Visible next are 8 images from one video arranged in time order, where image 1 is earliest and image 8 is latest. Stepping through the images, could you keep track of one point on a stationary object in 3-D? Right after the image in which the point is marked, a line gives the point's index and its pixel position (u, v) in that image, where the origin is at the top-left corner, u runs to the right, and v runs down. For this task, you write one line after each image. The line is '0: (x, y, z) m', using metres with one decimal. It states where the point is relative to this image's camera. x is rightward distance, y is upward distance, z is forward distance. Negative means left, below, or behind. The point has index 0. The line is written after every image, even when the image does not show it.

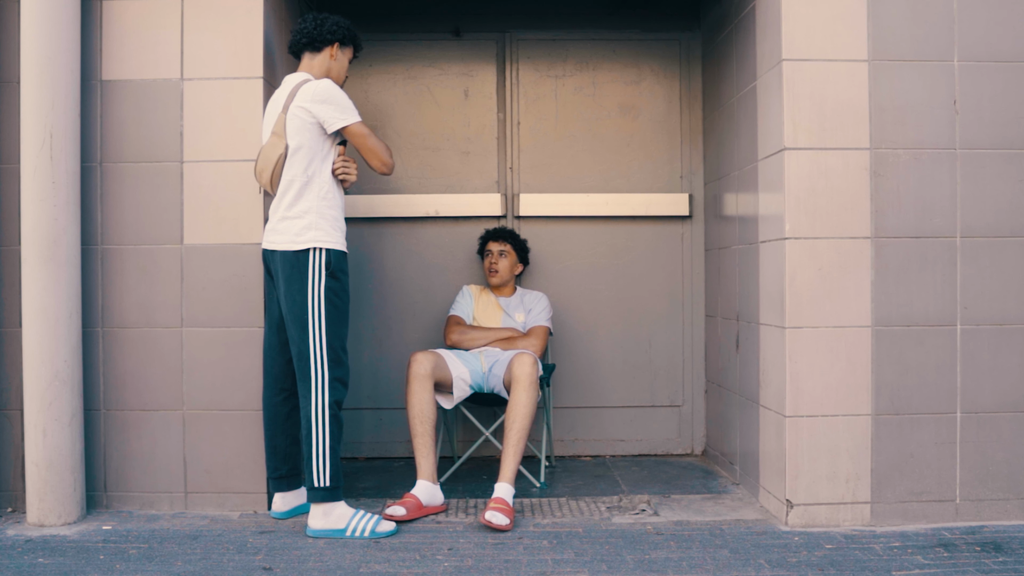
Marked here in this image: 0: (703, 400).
0: (+1.0, -0.6, +4.1) m
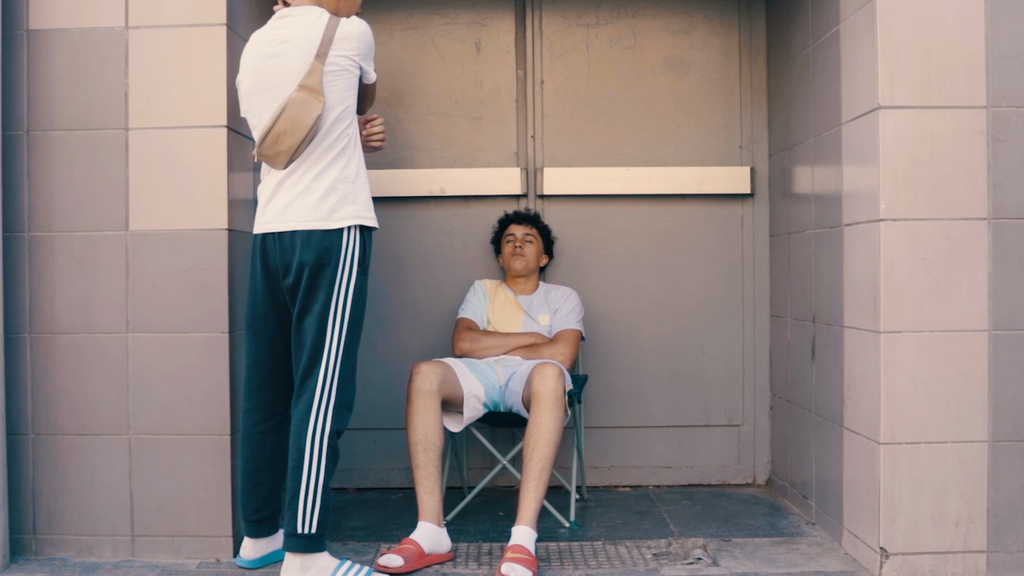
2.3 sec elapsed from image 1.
0: (+1.1, -0.6, +3.4) m
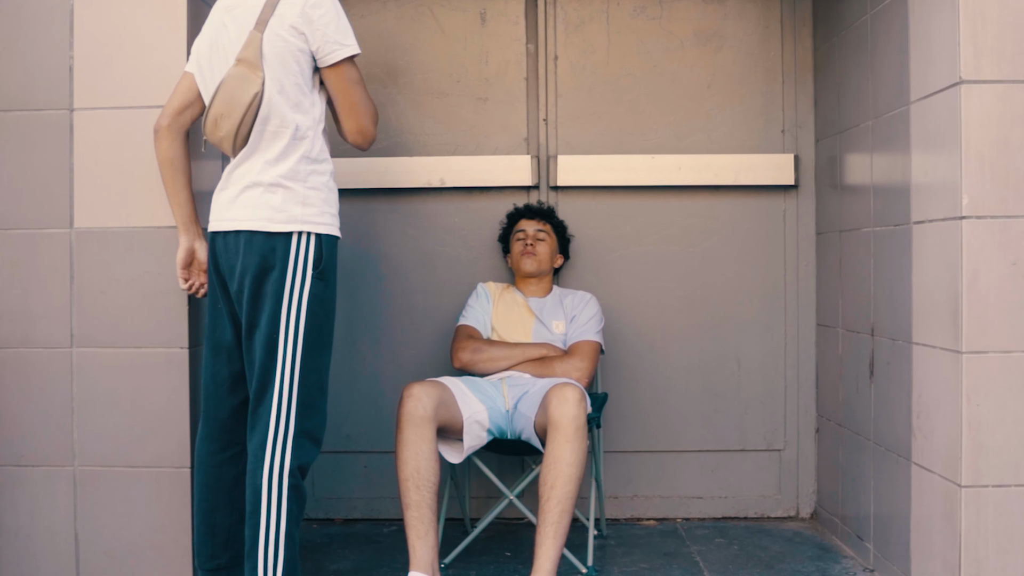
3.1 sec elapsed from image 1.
0: (+1.1, -0.6, +3.0) m
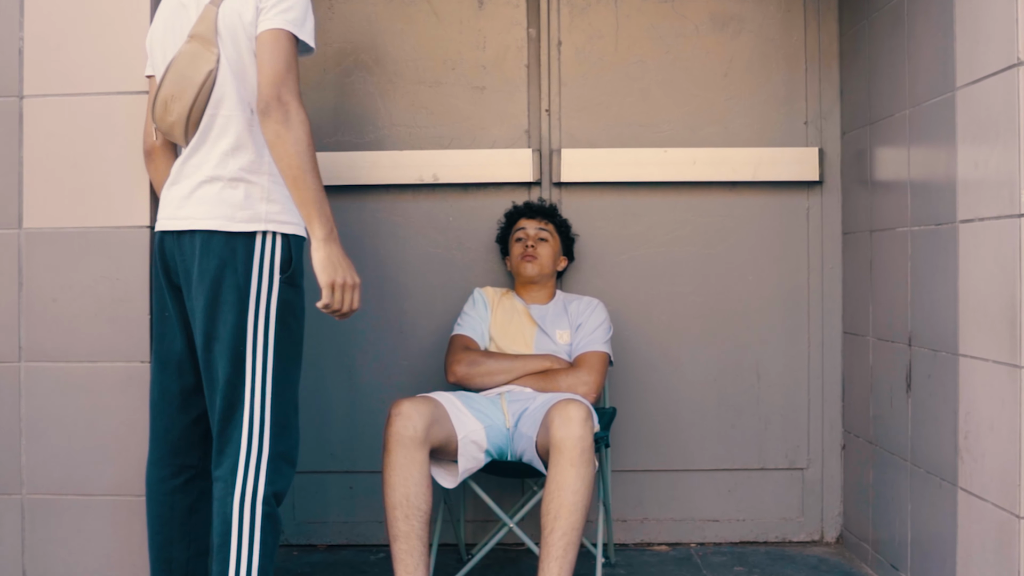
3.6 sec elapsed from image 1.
0: (+1.1, -0.6, +2.7) m
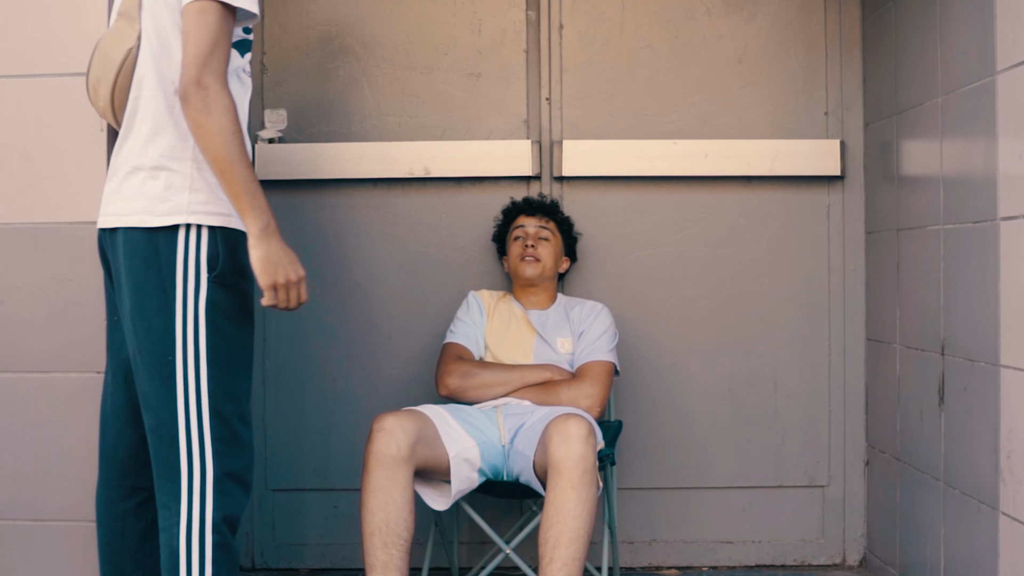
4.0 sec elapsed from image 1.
0: (+1.1, -0.6, +2.5) m
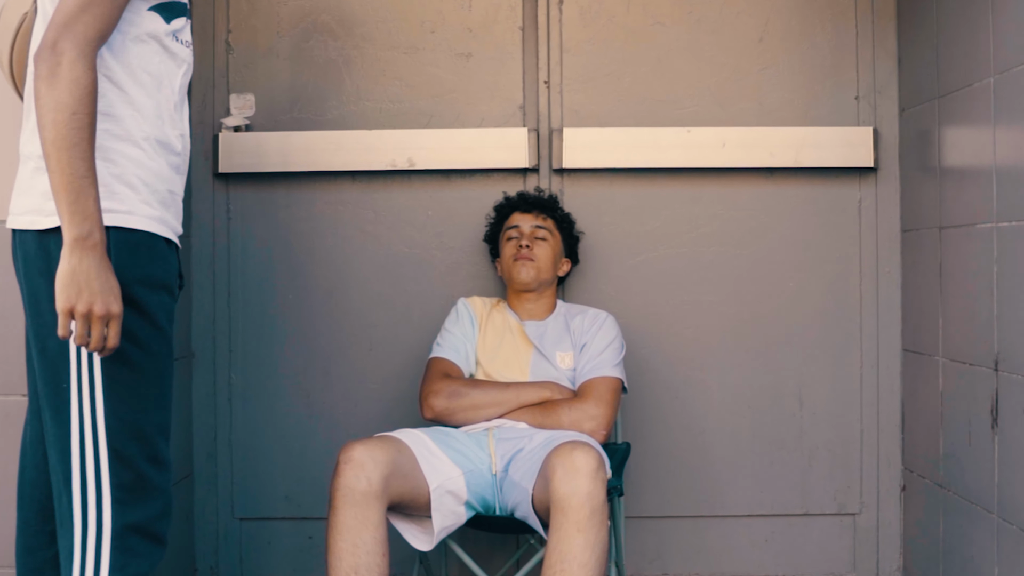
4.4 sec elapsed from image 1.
0: (+1.1, -0.6, +2.3) m
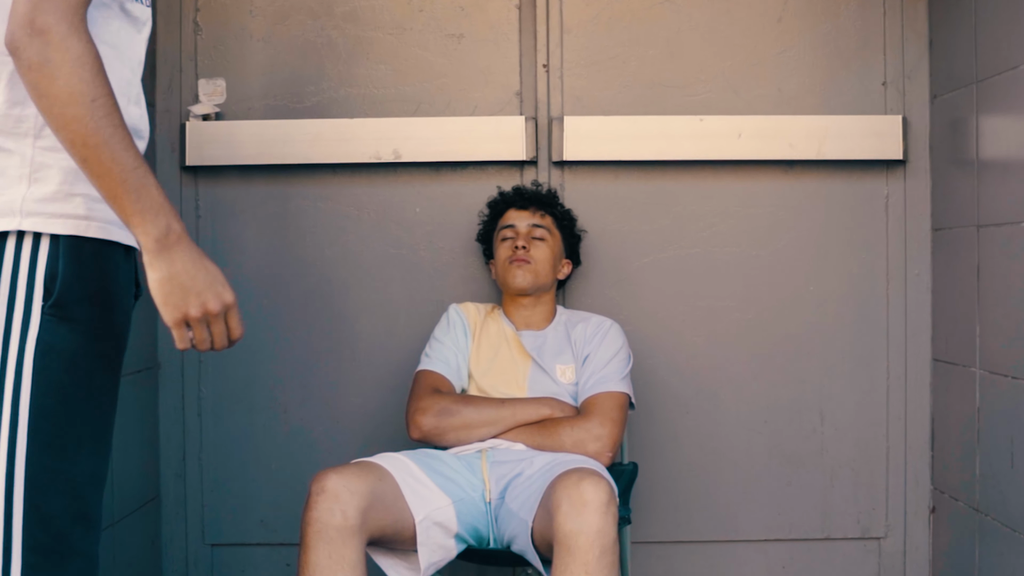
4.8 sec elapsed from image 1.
0: (+1.1, -0.6, +2.1) m
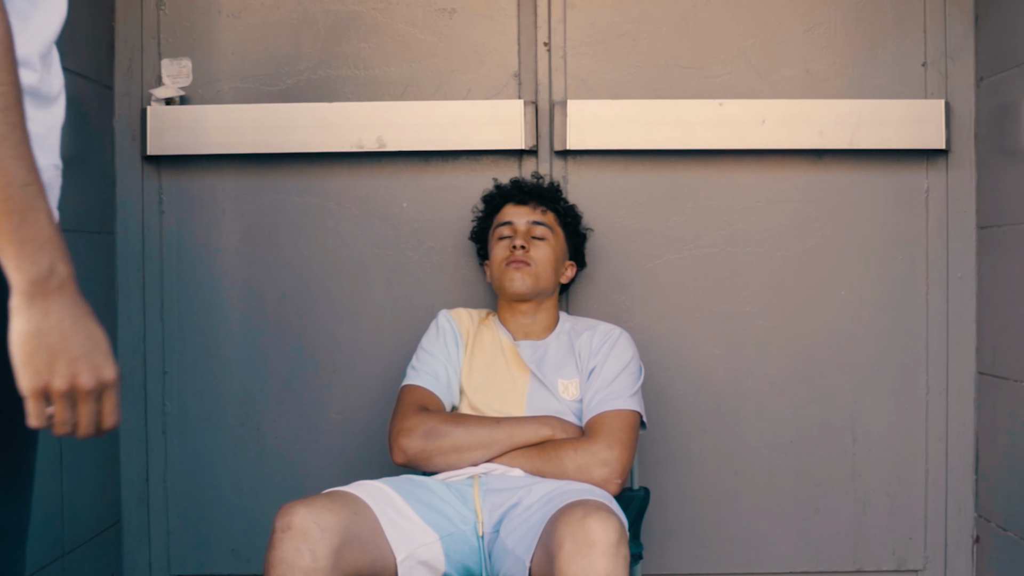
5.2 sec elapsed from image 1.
0: (+1.1, -0.6, +1.9) m
